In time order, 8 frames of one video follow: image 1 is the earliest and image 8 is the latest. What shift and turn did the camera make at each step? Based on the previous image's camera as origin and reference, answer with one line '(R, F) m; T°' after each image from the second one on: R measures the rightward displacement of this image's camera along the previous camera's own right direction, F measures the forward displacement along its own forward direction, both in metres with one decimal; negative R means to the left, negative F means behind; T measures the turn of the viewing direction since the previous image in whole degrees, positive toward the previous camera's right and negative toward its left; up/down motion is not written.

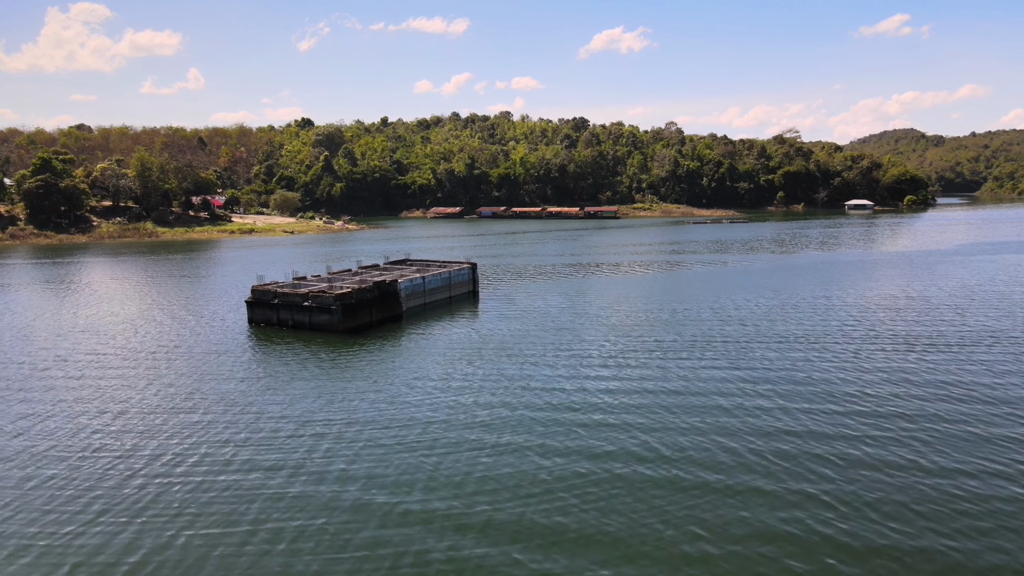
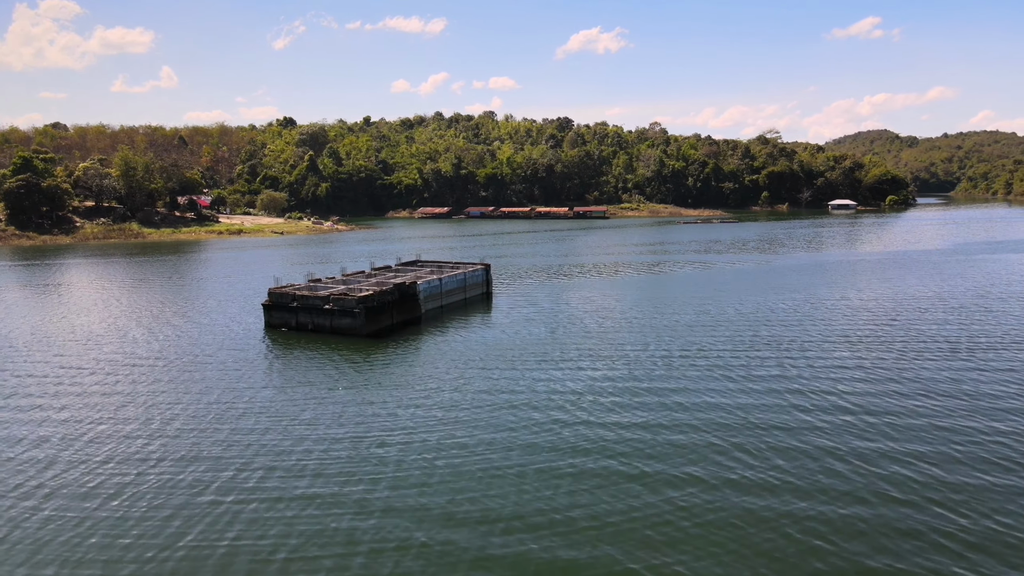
(-3.1, +1.0) m; +2°
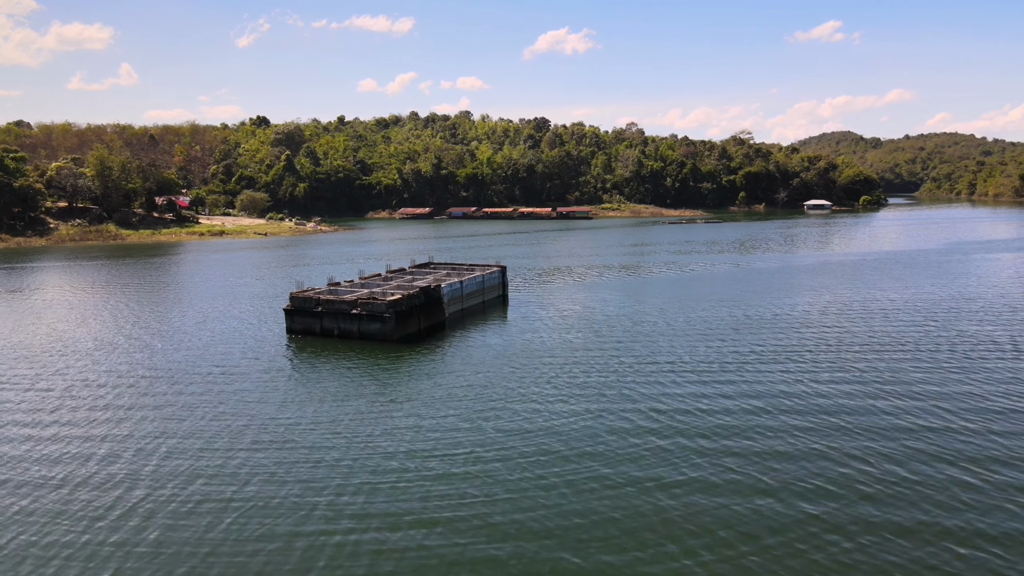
(-4.0, +1.2) m; +3°
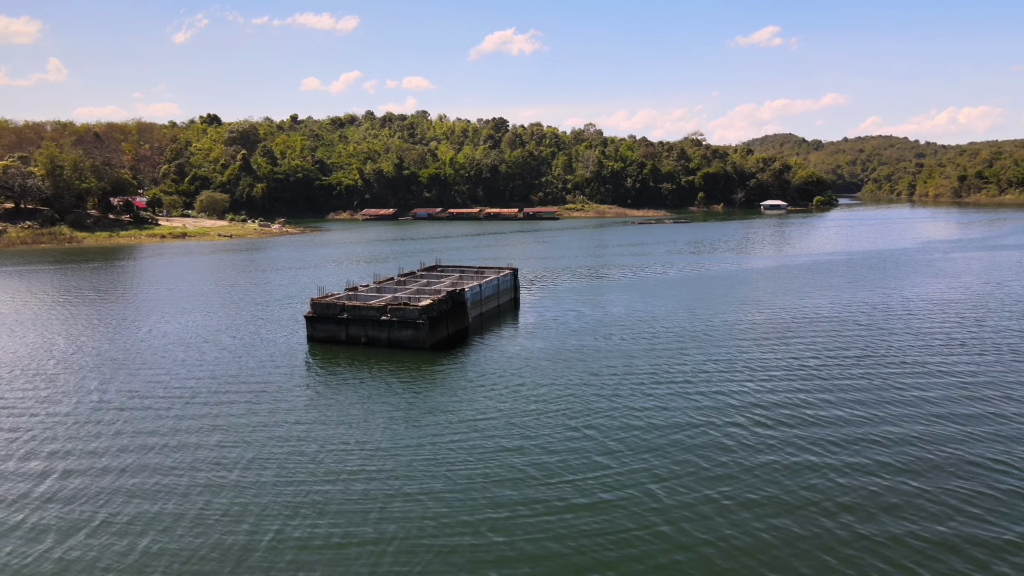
(-5.2, +1.7) m; +4°
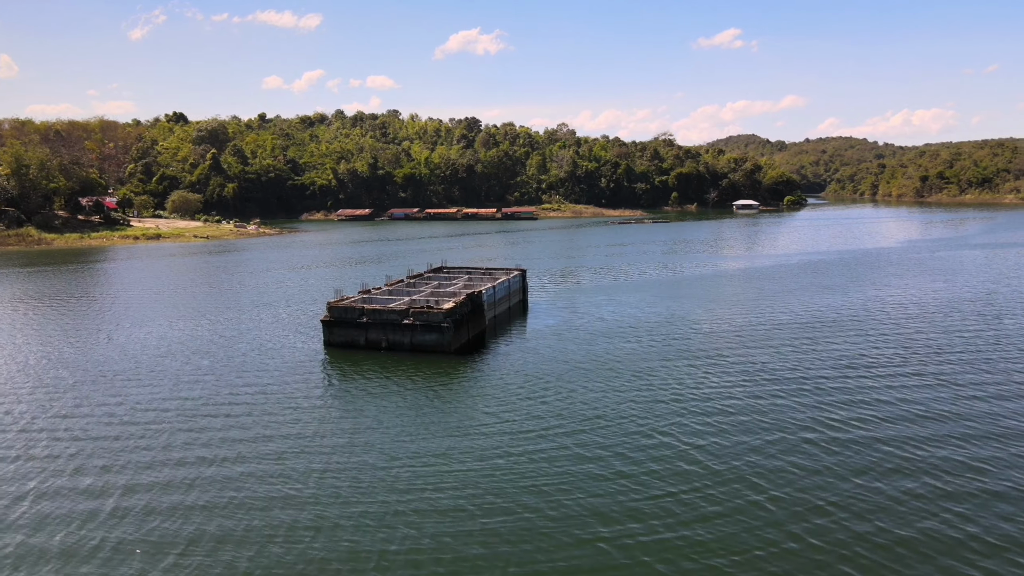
(-3.4, +1.1) m; +3°
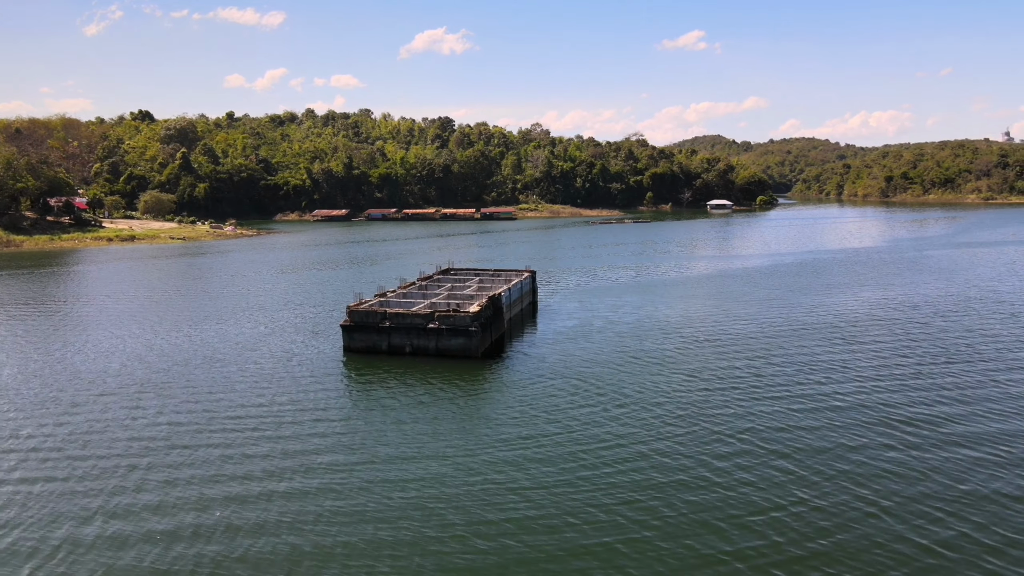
(-3.4, +1.1) m; +3°
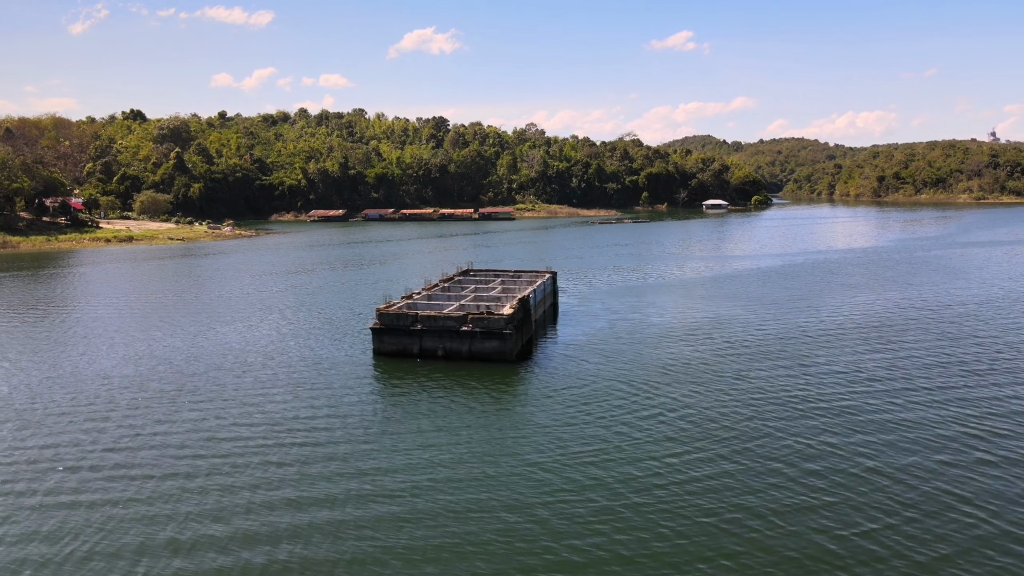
(-2.4, +0.7) m; +1°
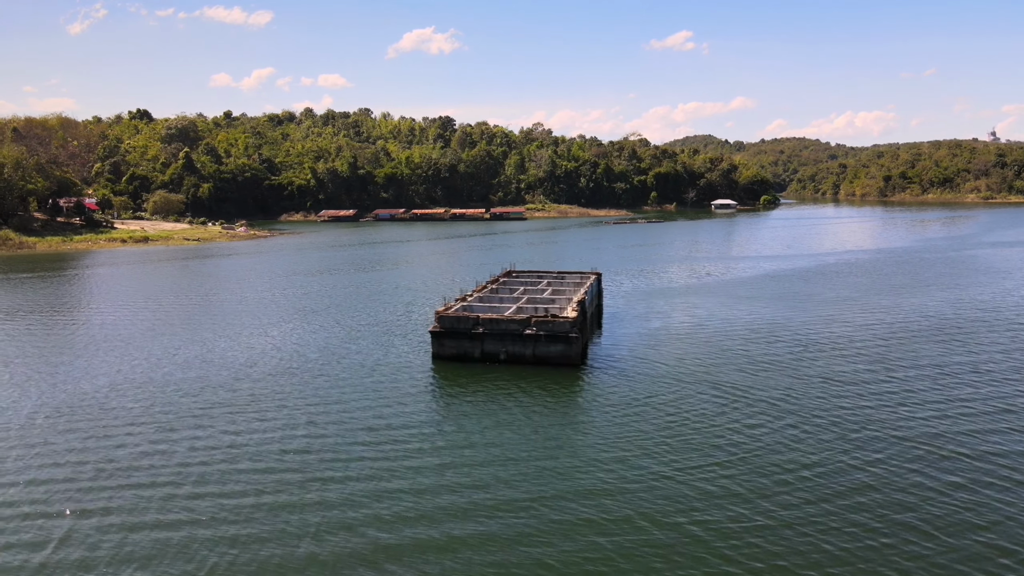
(-3.4, +0.9) m; 0°
